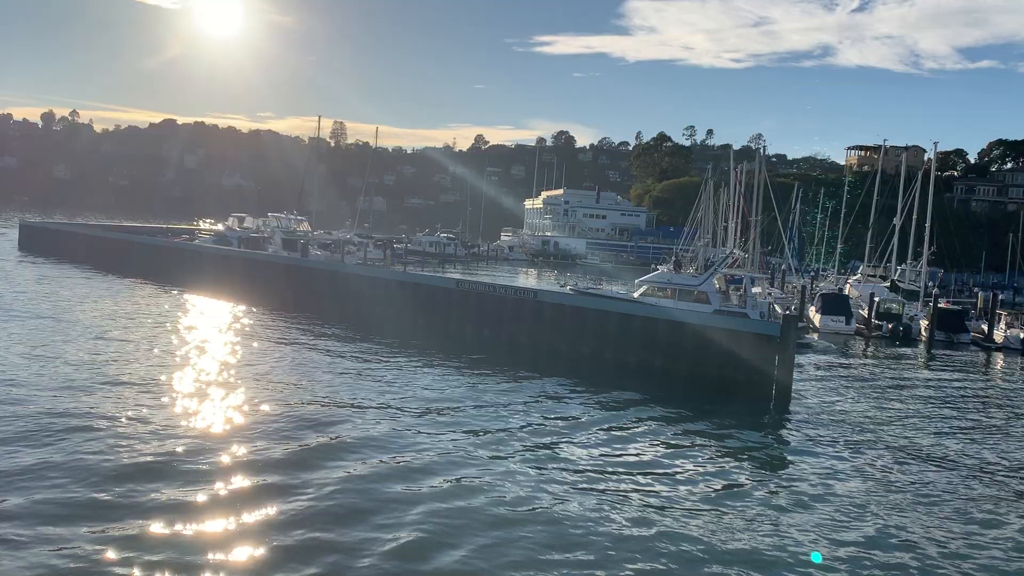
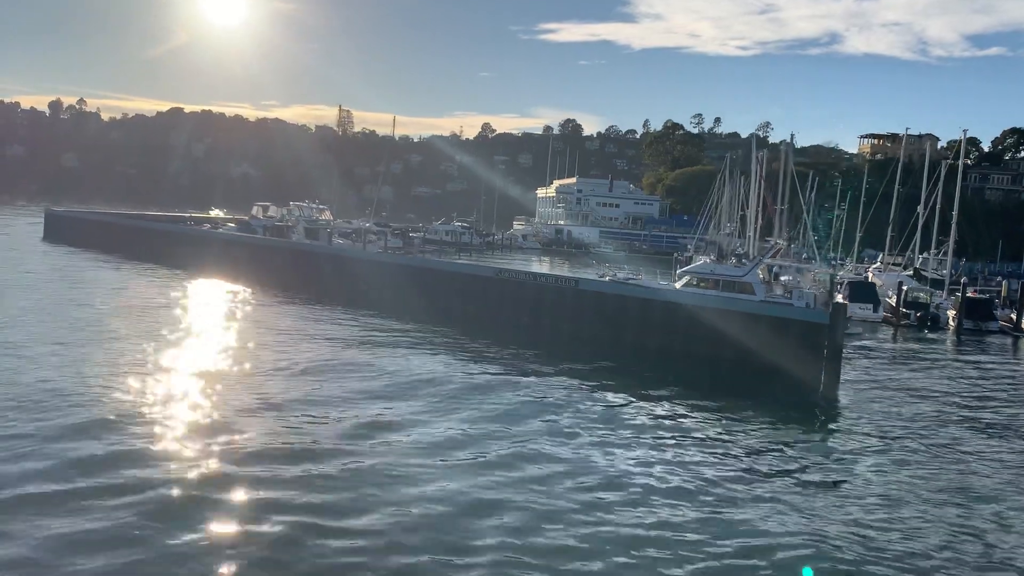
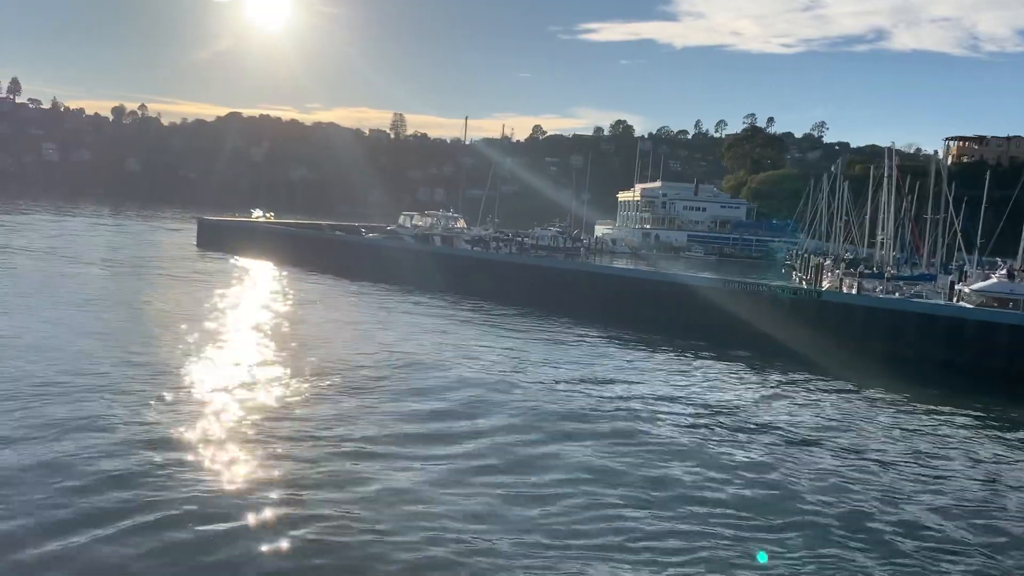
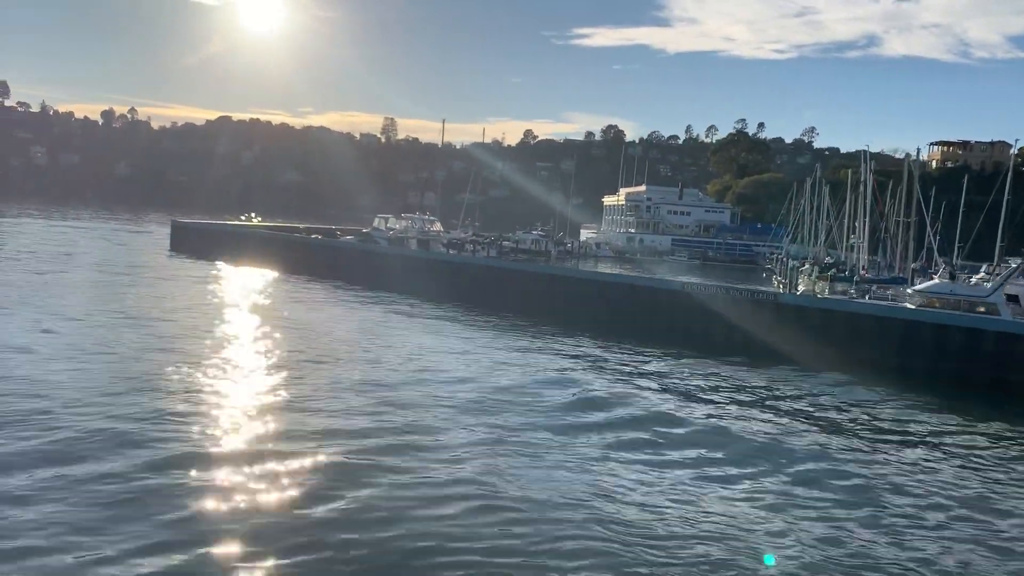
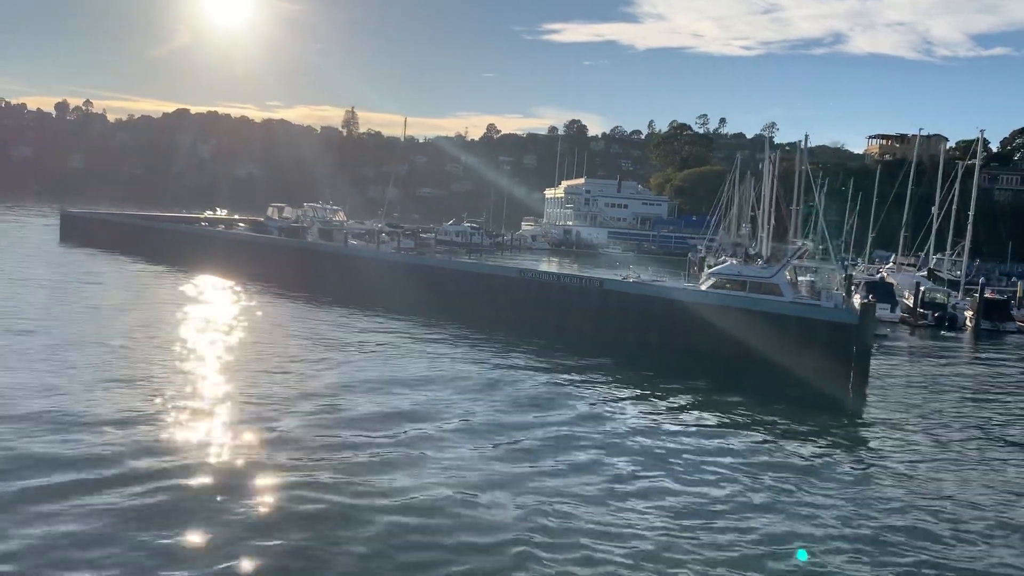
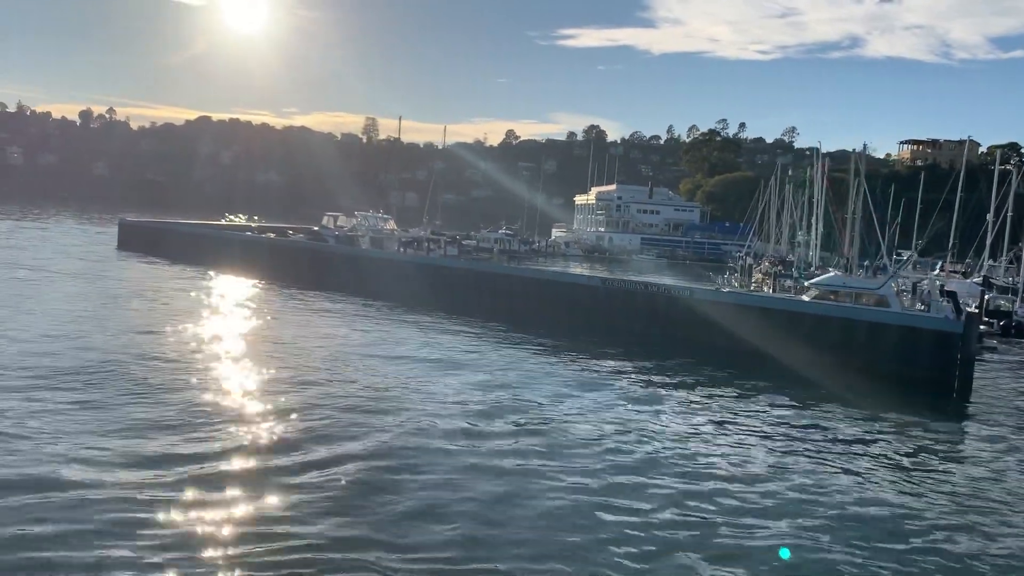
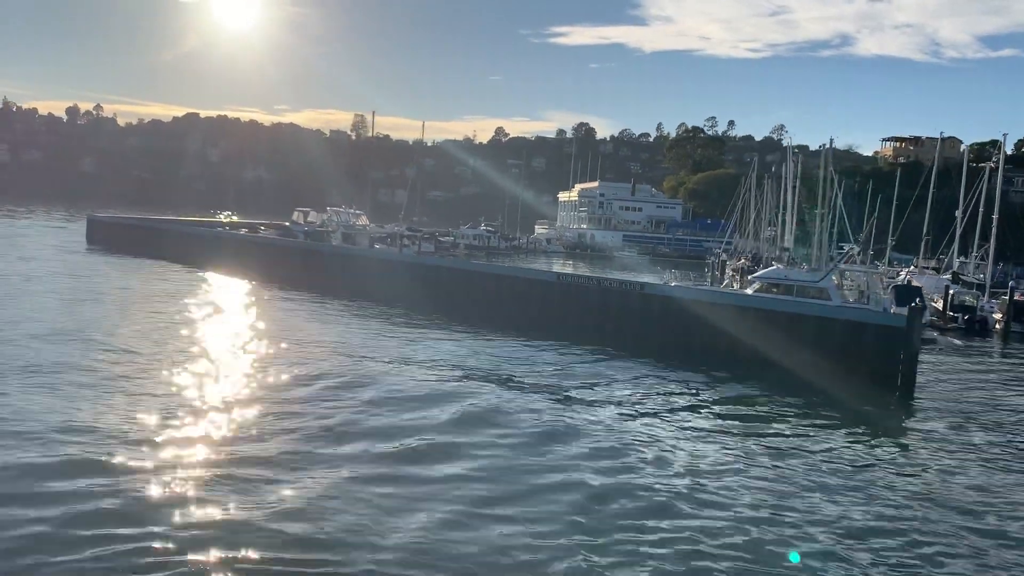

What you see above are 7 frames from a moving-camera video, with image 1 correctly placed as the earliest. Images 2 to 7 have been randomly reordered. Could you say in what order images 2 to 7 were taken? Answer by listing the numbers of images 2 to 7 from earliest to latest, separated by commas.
2, 5, 7, 6, 4, 3
